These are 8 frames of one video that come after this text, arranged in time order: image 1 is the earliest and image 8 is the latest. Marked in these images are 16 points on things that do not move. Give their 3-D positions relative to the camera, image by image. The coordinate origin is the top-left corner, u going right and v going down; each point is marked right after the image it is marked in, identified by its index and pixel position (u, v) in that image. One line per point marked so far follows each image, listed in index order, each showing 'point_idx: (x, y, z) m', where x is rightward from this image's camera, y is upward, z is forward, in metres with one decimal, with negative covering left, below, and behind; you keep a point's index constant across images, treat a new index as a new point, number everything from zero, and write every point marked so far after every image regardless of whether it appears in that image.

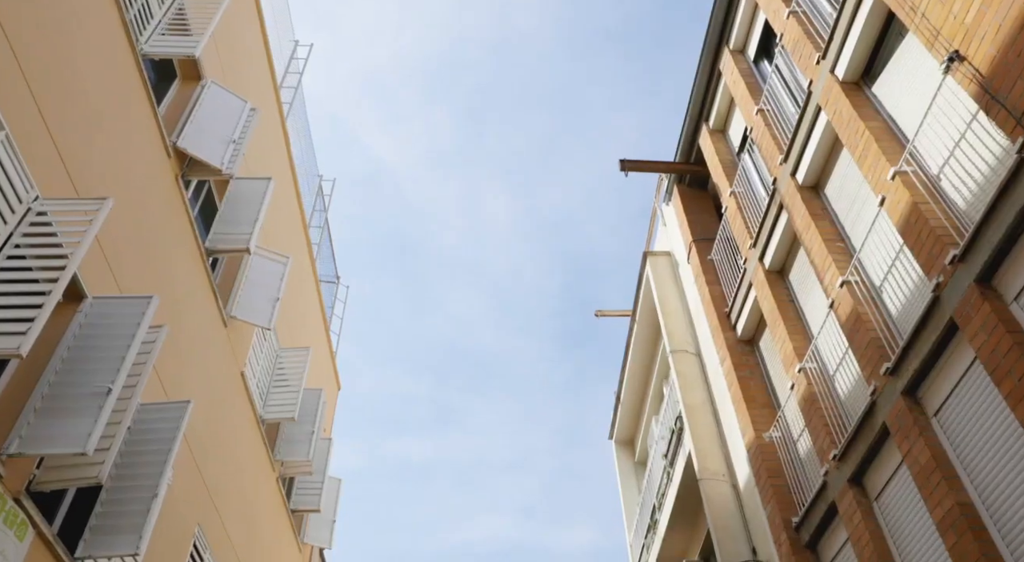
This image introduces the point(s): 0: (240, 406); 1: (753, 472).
0: (-3.9, -1.8, +11.5) m
1: (+2.6, -2.1, +8.8) m
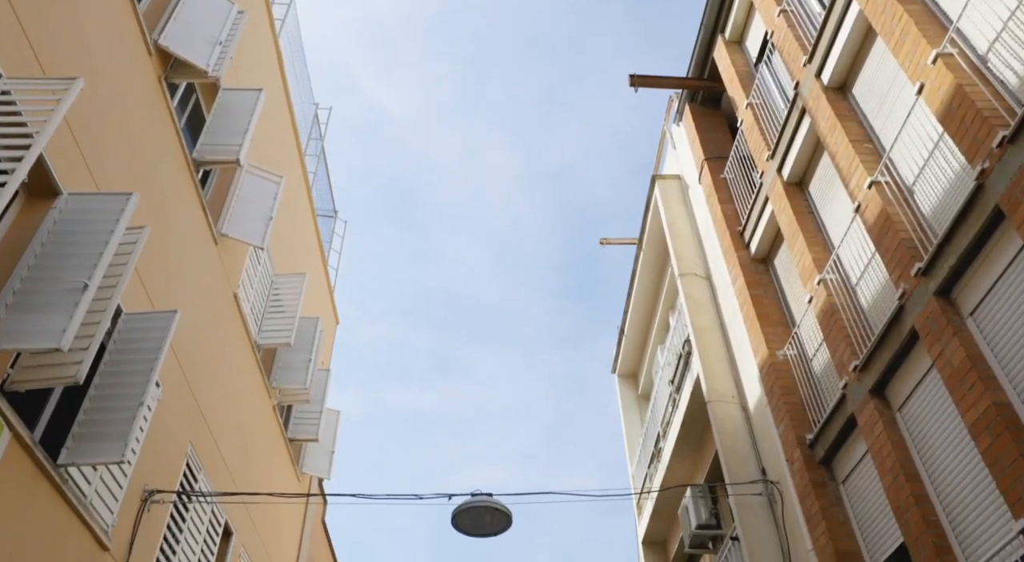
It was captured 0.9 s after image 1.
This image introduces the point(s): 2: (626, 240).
0: (-3.8, -0.7, +11.1) m
1: (+2.6, -1.1, +8.4) m
2: (+2.0, +0.7, +14.4) m
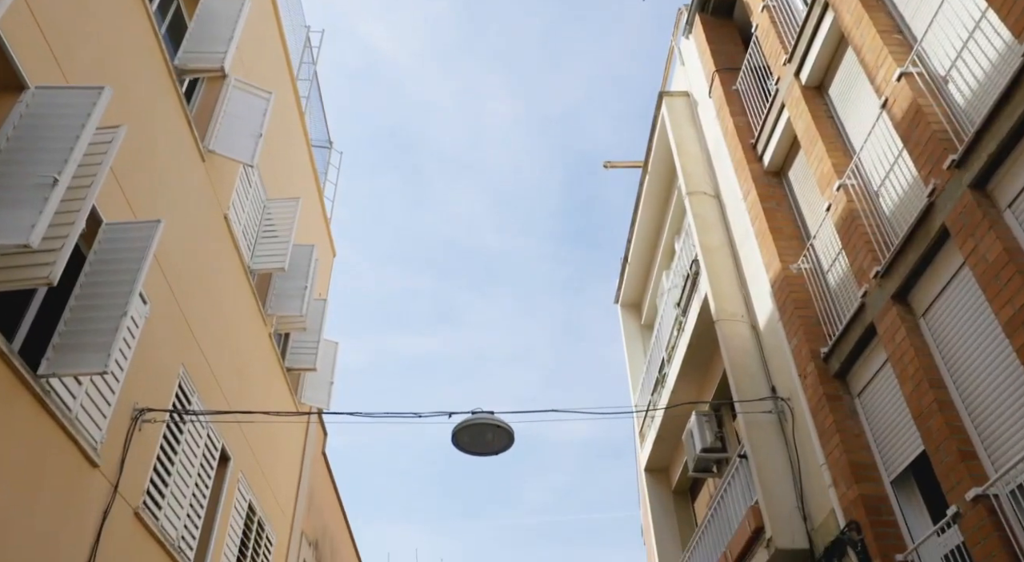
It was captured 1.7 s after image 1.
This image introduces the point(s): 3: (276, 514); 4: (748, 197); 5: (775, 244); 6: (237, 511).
0: (-3.8, +0.4, +10.8) m
1: (+2.7, -0.2, +8.1) m
2: (+2.0, +2.0, +14.0) m
3: (-4.0, -3.9, +13.5) m
4: (+2.6, +0.9, +9.0) m
5: (+2.7, +0.4, +8.2) m
6: (-3.9, -3.2, +11.4) m
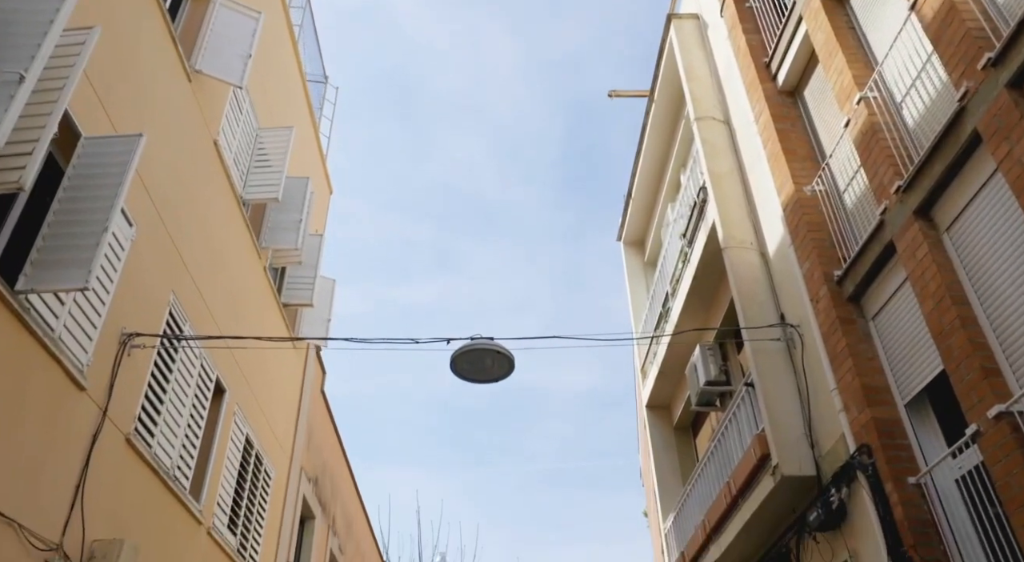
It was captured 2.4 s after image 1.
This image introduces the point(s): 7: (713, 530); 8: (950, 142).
0: (-3.8, +1.3, +10.4) m
1: (+2.7, +0.5, +7.8) m
2: (+2.1, +3.1, +13.5) m
3: (-4.0, -2.8, +13.4) m
4: (+2.6, +1.7, +8.6) m
5: (+2.7, +1.1, +7.9) m
6: (-3.9, -2.3, +11.2) m
7: (+2.4, -2.9, +9.5) m
8: (+2.9, +0.9, +5.4) m
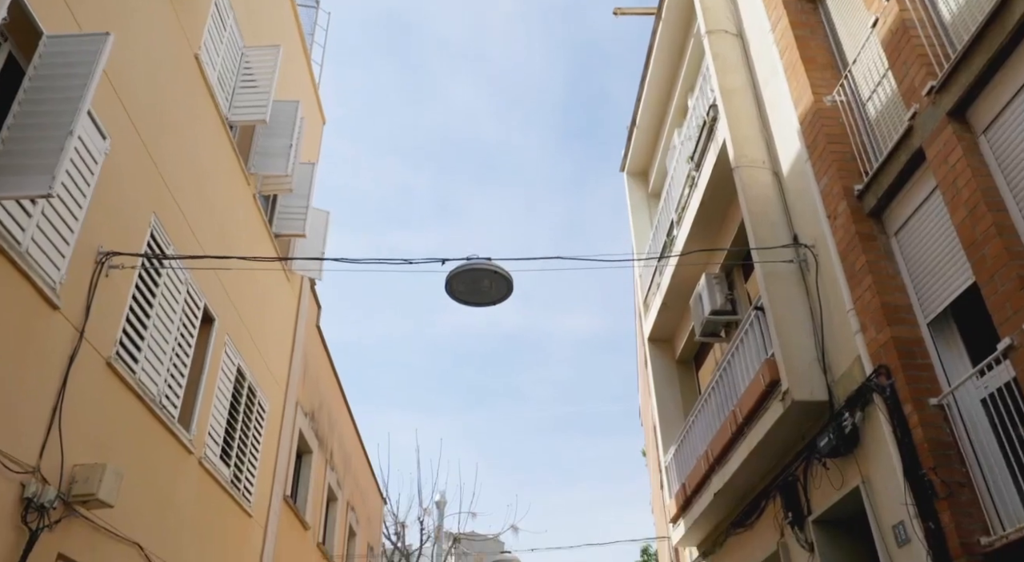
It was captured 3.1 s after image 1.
0: (-3.8, +2.3, +9.9) m
1: (+2.7, +1.2, +7.3) m
2: (+2.1, +4.3, +12.8) m
3: (-4.0, -1.6, +13.2) m
4: (+2.6, +2.5, +8.0) m
5: (+2.7, +1.9, +7.3) m
6: (-3.9, -1.3, +10.9) m
7: (+2.3, -2.0, +9.3) m
8: (+2.9, +1.5, +5.0) m
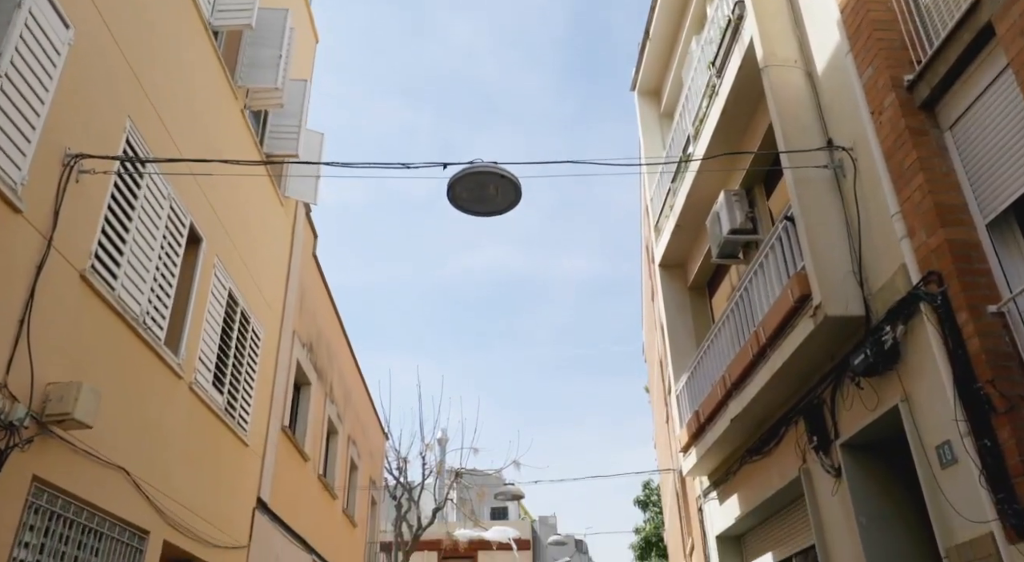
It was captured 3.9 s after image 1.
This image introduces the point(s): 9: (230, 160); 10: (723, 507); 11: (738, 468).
0: (-3.8, +3.2, +9.1) m
1: (+2.7, +2.0, +6.6) m
2: (+2.1, +5.4, +11.9) m
3: (-3.9, -0.4, +12.6) m
4: (+2.7, +3.3, +7.2) m
5: (+2.7, +2.6, +6.6) m
6: (-3.8, -0.2, +10.4) m
7: (+2.4, -1.1, +8.8) m
8: (+3.0, +2.1, +4.2) m
9: (-3.8, +1.6, +10.8) m
10: (+2.8, -3.1, +11.0) m
11: (+2.8, -2.3, +10.1) m
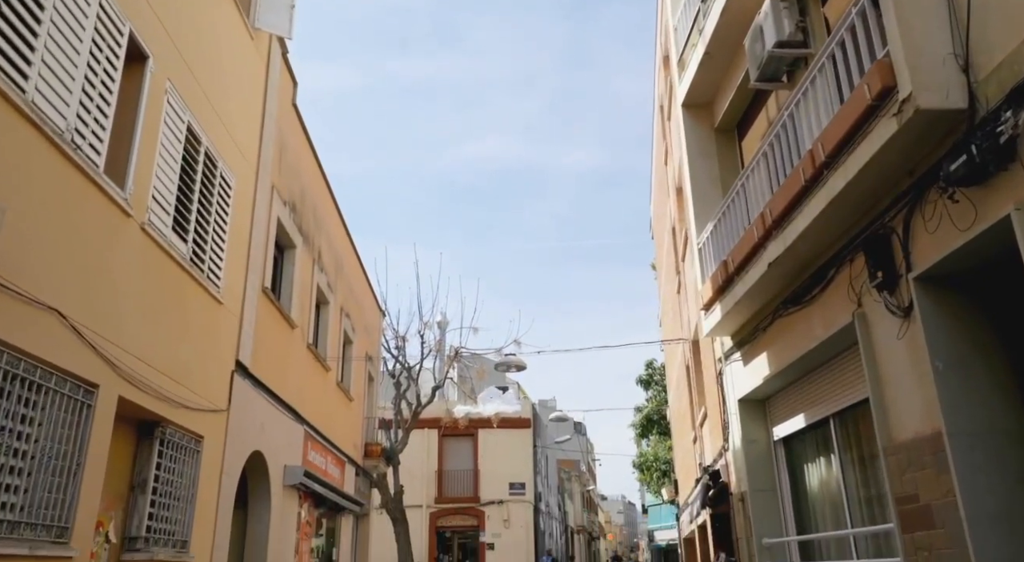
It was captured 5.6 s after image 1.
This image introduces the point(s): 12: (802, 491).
0: (-3.7, +4.9, +7.2) m
1: (+2.8, +3.4, +4.9) m
2: (+2.2, +7.5, +9.7) m
3: (-3.9, +1.8, +11.2) m
4: (+2.7, +4.8, +5.3) m
5: (+2.8, +4.0, +4.8) m
6: (-3.8, +1.7, +8.9) m
7: (+2.4, +0.6, +7.5) m
8: (+3.1, +3.2, +2.5) m
9: (-3.7, +3.6, +9.1) m
10: (+2.9, -1.1, +9.9) m
11: (+2.9, -0.5, +9.0) m
12: (+3.4, -2.4, +9.4) m
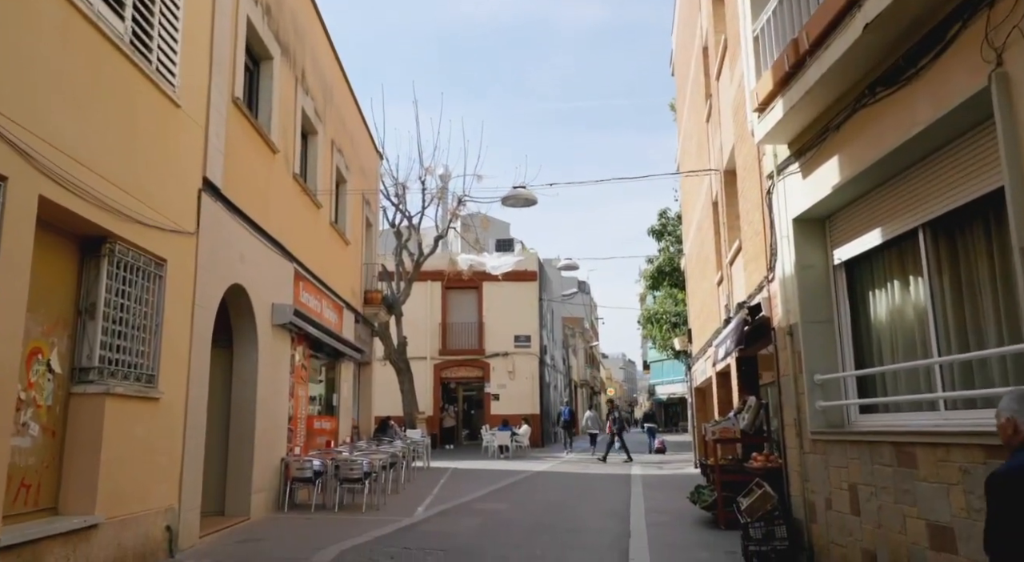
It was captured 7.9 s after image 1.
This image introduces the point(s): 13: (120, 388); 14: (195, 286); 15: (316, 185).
0: (-3.6, +6.5, +4.6) m
1: (+2.9, +4.6, +2.6) m
2: (+2.4, +9.4, +6.6) m
3: (-3.7, +4.1, +9.1) m
4: (+2.9, +6.0, +2.8) m
5: (+2.9, +5.2, +2.4) m
6: (-3.6, +3.6, +6.9) m
7: (+2.6, +2.2, +5.6) m
8: (+3.2, +4.0, +0.3) m
9: (-3.6, +5.5, +6.8) m
10: (+3.0, +1.0, +8.3) m
11: (+3.0, +1.5, +7.3) m
12: (+3.5, -0.4, +8.0) m
13: (-3.7, -1.0, +7.6) m
14: (-3.7, -0.1, +9.5) m
15: (-3.9, +1.9, +16.1) m
